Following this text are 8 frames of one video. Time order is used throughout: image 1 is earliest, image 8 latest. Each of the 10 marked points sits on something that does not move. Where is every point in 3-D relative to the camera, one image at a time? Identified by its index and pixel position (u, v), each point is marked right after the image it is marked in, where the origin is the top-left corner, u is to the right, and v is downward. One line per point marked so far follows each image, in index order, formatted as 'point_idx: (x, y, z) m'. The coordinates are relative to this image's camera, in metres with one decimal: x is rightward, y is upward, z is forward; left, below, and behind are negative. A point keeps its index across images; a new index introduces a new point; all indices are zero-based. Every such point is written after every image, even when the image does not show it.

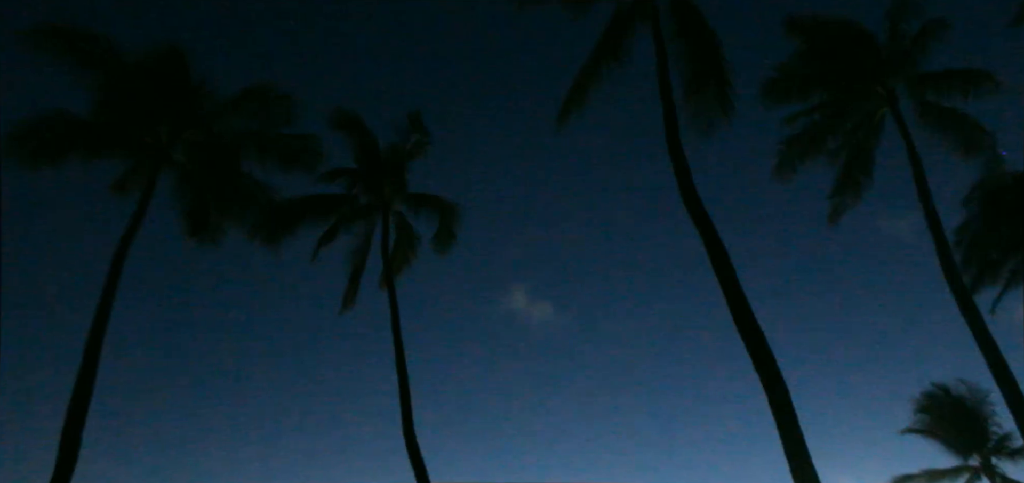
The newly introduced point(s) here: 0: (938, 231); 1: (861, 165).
0: (+8.5, +0.2, +15.0) m
1: (+8.7, +1.9, +18.6) m
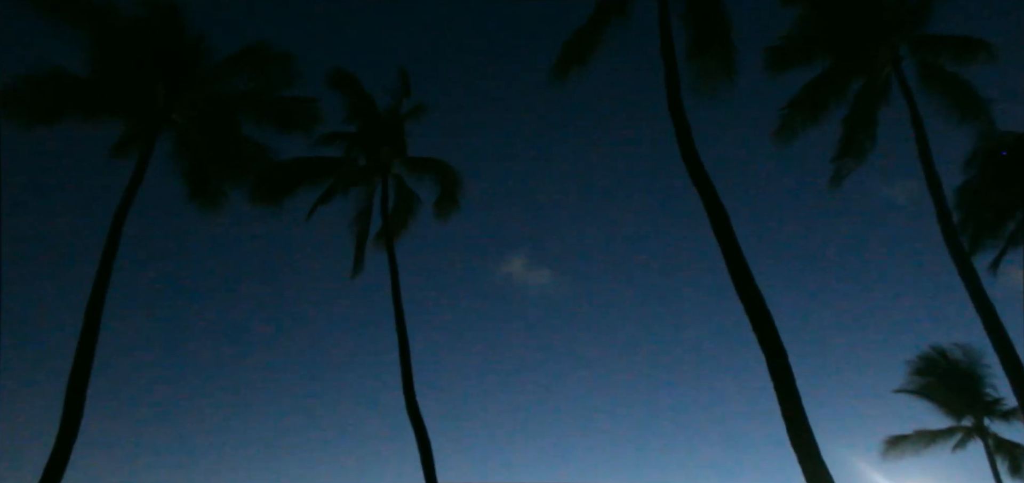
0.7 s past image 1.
0: (+8.5, +0.9, +15.1) m
1: (+8.6, +2.7, +18.6) m
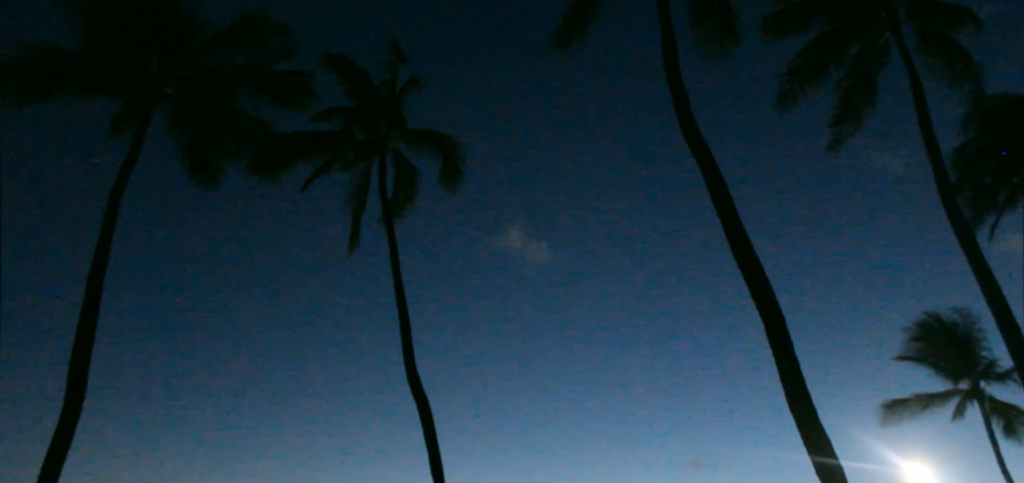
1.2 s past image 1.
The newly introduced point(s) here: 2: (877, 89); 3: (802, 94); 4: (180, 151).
0: (+8.4, +1.6, +15.1) m
1: (+8.5, +3.5, +18.5) m
2: (+8.8, +3.7, +18.4) m
3: (+6.8, +3.5, +17.9) m
4: (-7.5, +2.1, +17.3) m
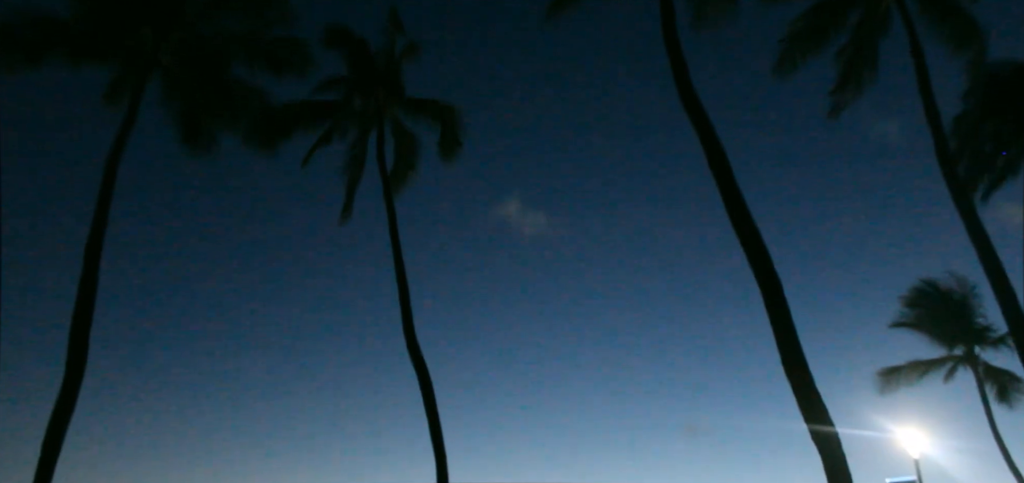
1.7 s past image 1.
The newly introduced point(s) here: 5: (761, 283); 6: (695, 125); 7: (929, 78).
0: (+8.4, +2.2, +15.1) m
1: (+8.5, +4.3, +18.4) m
2: (+8.8, +4.4, +18.3) m
3: (+6.8, +4.2, +17.8) m
4: (-7.6, +2.7, +17.2) m
5: (+3.5, -0.5, +10.8) m
6: (+2.9, +1.9, +12.3) m
7: (+8.6, +3.4, +15.8) m
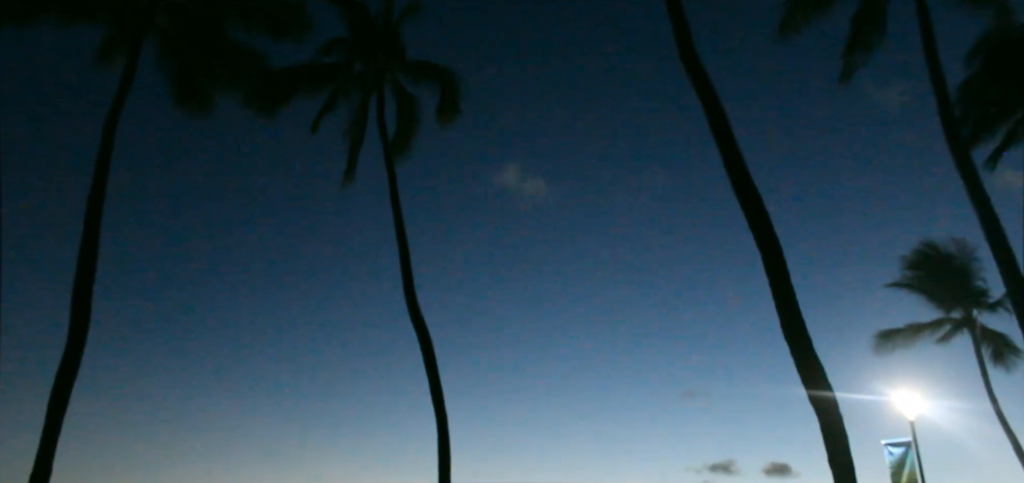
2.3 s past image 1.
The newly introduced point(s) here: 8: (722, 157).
0: (+8.5, +2.8, +15.6) m
1: (+8.5, +5.0, +18.8) m
2: (+8.8, +5.1, +18.8) m
3: (+6.8, +4.8, +18.2) m
4: (-7.5, +3.0, +17.4) m
5: (+3.7, -0.2, +11.3) m
6: (+3.1, +2.3, +12.7) m
7: (+8.7, +4.0, +16.3) m
8: (+3.3, +1.3, +12.1) m
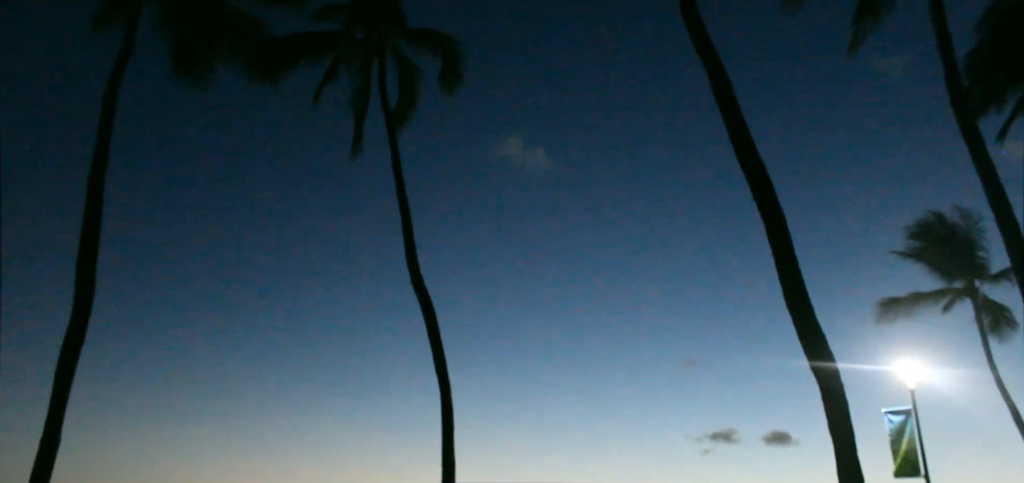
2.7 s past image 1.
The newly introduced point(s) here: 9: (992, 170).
0: (+8.9, +2.8, +16.7) m
1: (+8.7, +4.6, +20.2) m
2: (+9.0, +4.8, +20.1) m
3: (+7.0, +4.5, +19.5) m
4: (-7.2, +2.2, +18.2) m
5: (+4.3, +0.1, +12.1) m
6: (+3.5, +2.3, +13.7) m
7: (+9.0, +3.9, +17.6) m
8: (+3.8, +1.4, +13.0) m
9: (+8.9, +0.9, +14.7) m
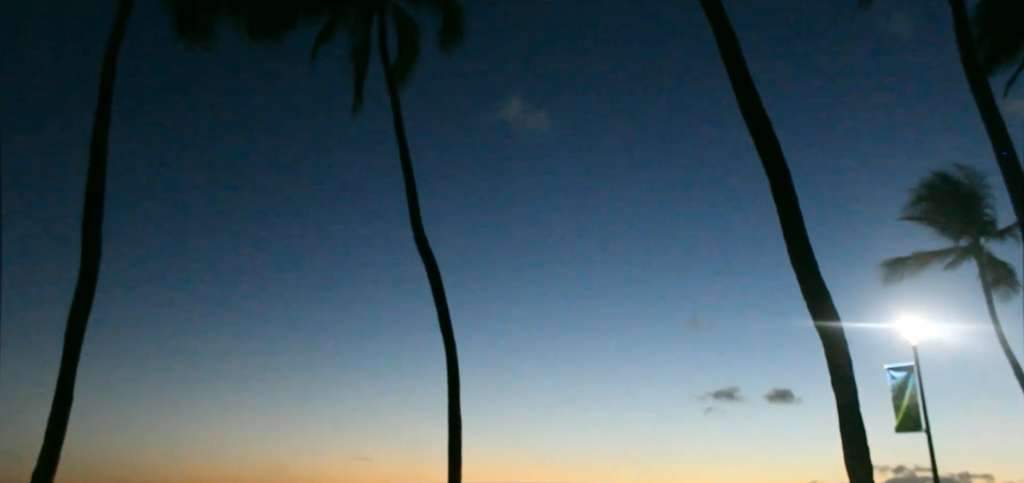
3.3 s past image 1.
0: (+8.9, +3.7, +16.6) m
1: (+8.8, +5.7, +19.9) m
2: (+9.1, +5.9, +19.9) m
3: (+7.1, +5.5, +19.3) m
4: (-7.1, +3.1, +18.2) m
5: (+4.4, +0.7, +12.1) m
6: (+3.6, +3.1, +13.6) m
7: (+9.1, +4.9, +17.3) m
8: (+3.9, +2.1, +13.0) m
9: (+9.0, +1.7, +14.6) m
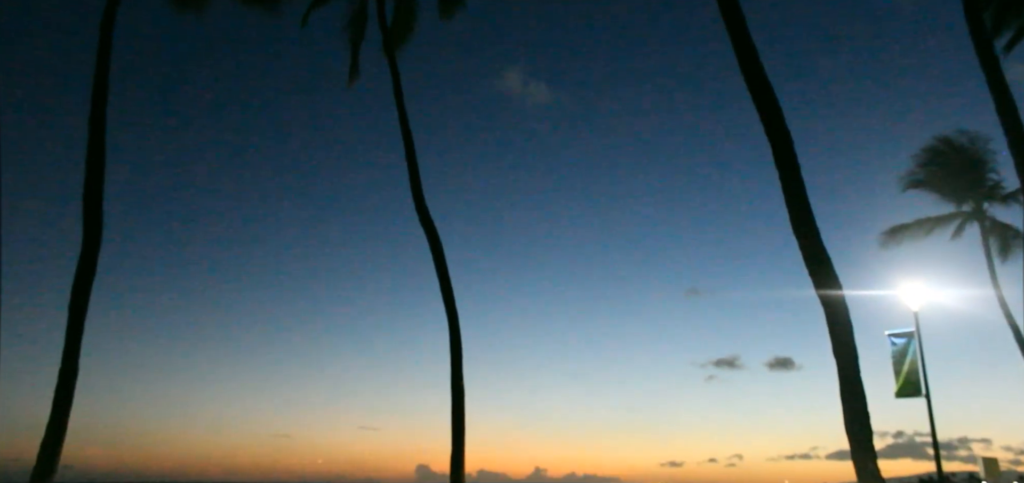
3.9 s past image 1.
0: (+8.9, +4.5, +16.3) m
1: (+8.7, +6.6, +19.6) m
2: (+9.1, +6.7, +19.6) m
3: (+7.1, +6.3, +19.0) m
4: (-7.1, +3.7, +18.0) m
5: (+4.4, +1.2, +12.1) m
6: (+3.6, +3.6, +13.4) m
7: (+9.1, +5.7, +17.1) m
8: (+3.9, +2.7, +12.8) m
9: (+9.0, +2.4, +14.5) m
